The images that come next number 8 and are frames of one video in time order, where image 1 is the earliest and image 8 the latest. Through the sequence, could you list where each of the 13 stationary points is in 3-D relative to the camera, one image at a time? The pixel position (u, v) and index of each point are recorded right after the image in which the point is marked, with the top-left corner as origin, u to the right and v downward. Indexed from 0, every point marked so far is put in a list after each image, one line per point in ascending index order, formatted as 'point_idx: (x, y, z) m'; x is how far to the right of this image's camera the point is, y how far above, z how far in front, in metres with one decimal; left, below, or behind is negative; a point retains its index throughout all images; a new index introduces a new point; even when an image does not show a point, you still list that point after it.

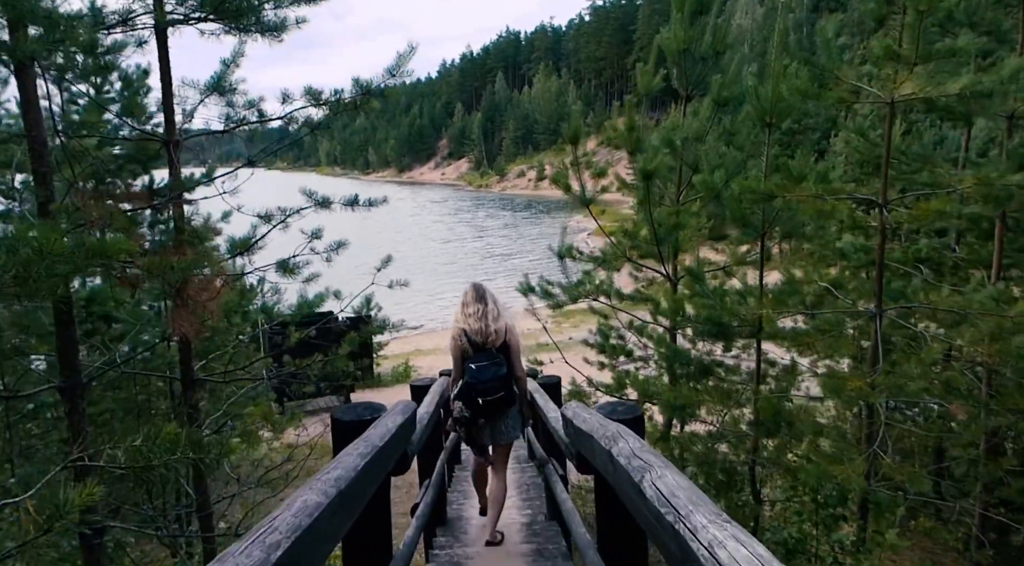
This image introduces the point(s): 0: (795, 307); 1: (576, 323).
0: (+1.8, -0.2, +4.6) m
1: (+1.7, -1.1, +19.0) m
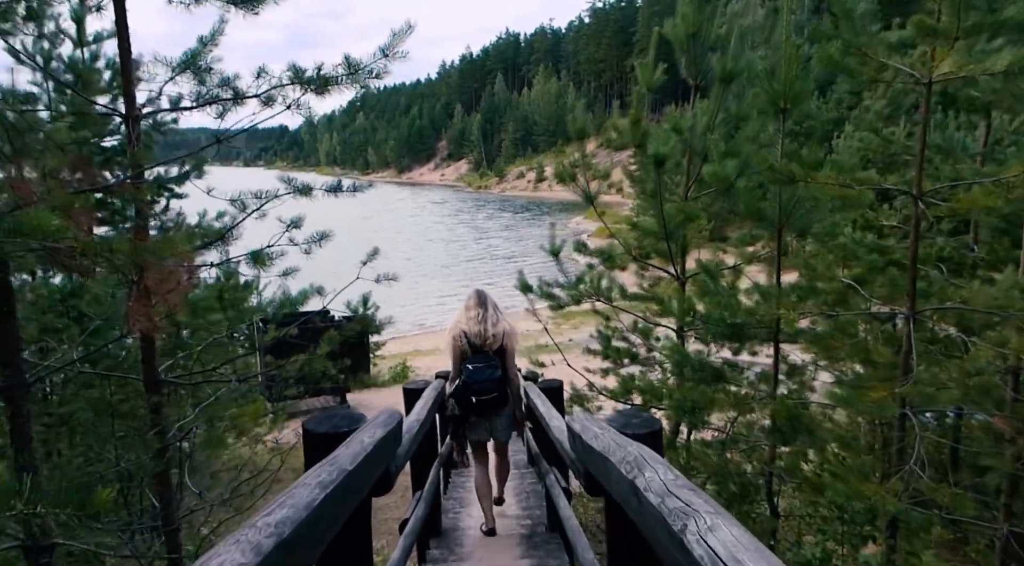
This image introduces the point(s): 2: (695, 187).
0: (+1.8, -0.1, +4.3) m
1: (+1.6, -1.1, +18.7) m
2: (+1.5, +0.8, +6.0) m
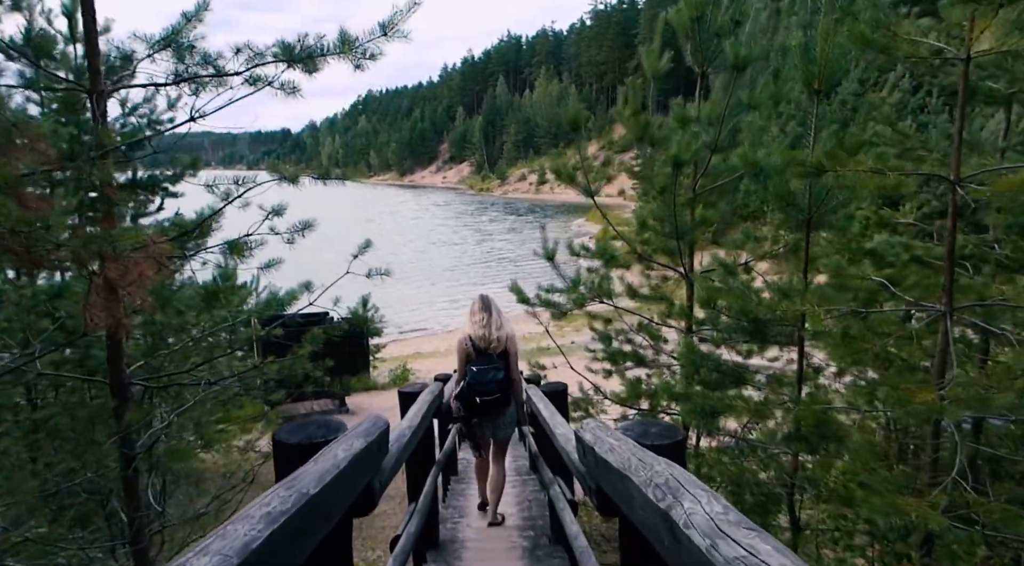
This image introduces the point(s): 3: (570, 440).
0: (+1.8, -0.1, +4.1) m
1: (+1.7, -1.2, +18.5) m
2: (+1.5, +0.8, +5.7) m
3: (+0.2, -0.7, +3.1) m
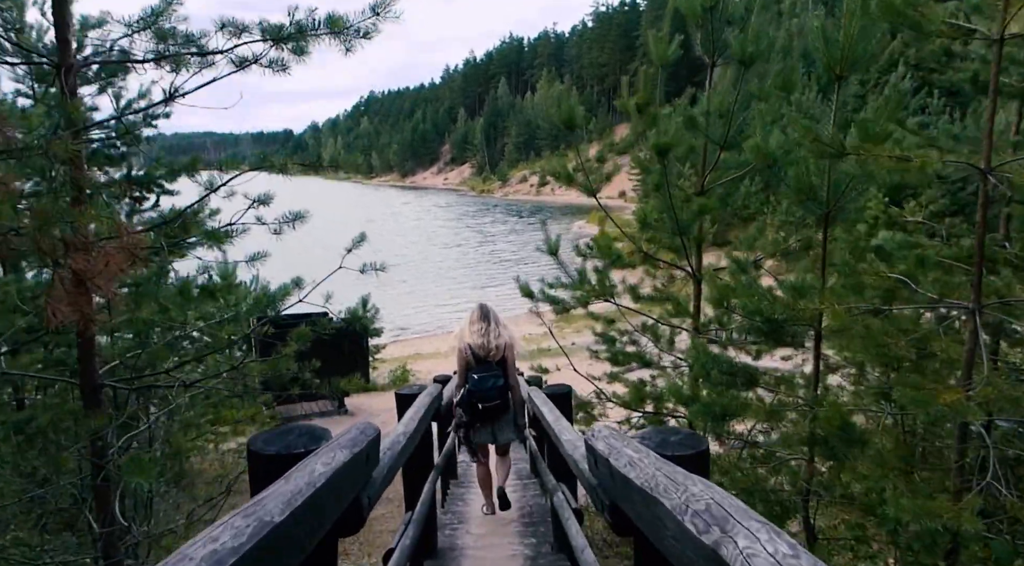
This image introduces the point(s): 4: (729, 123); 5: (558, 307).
0: (+1.8, -0.1, +3.9) m
1: (+1.7, -1.2, +18.3) m
2: (+1.5, +0.8, +5.6) m
3: (+0.3, -0.6, +2.9) m
4: (+1.6, +1.2, +5.5) m
5: (+0.4, -0.2, +6.3) m
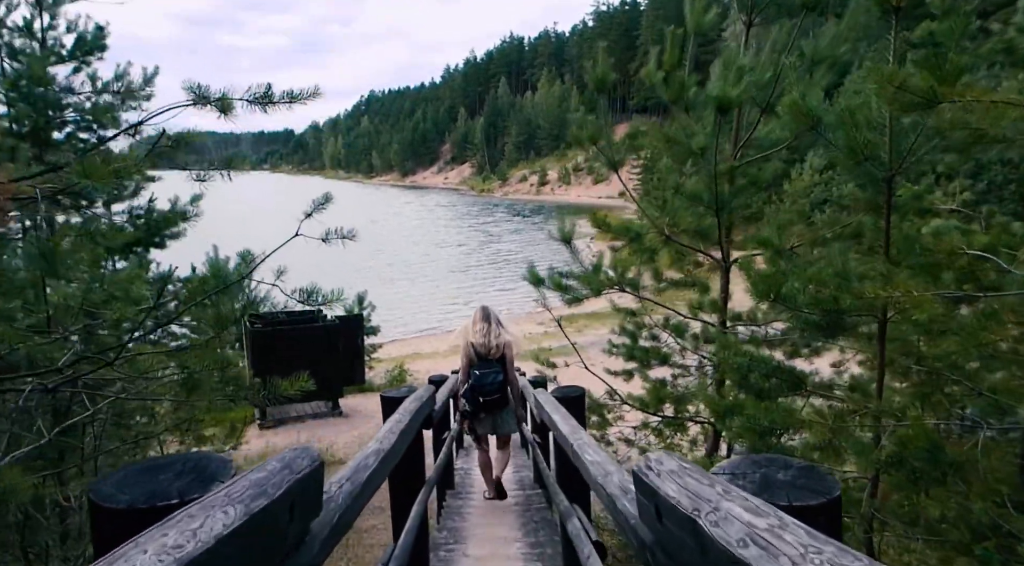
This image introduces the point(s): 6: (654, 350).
0: (+1.8, -0.1, +3.3) m
1: (+1.7, -1.1, +17.7) m
2: (+1.6, +0.9, +5.0) m
3: (+0.3, -0.6, +2.3) m
4: (+1.7, +1.2, +4.9) m
5: (+0.4, -0.1, +5.7) m
6: (+1.0, -0.5, +5.2) m
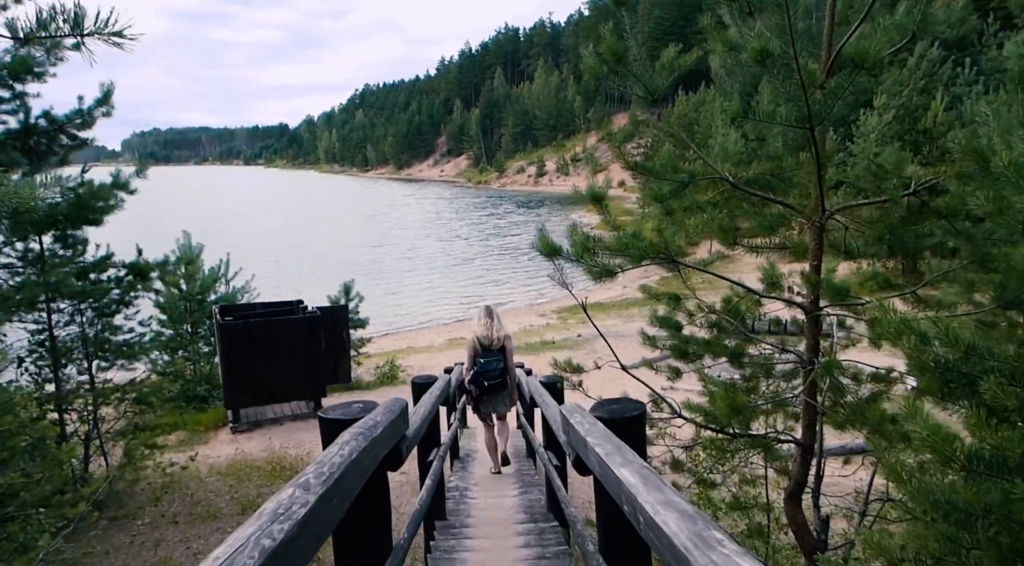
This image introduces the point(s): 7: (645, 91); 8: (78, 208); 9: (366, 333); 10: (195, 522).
0: (+1.9, +0.1, +1.9) m
1: (+1.7, -0.8, +16.3) m
2: (+1.6, +1.1, +3.5) m
3: (+0.3, -0.4, +0.9) m
4: (+1.7, +1.4, +3.4) m
5: (+0.5, +0.1, +4.3) m
6: (+1.1, -0.3, +3.8) m
7: (+0.7, +1.1, +4.0) m
8: (-4.4, +0.8, +7.5) m
9: (-3.9, -1.3, +19.6) m
10: (-3.3, -2.5, +7.7) m
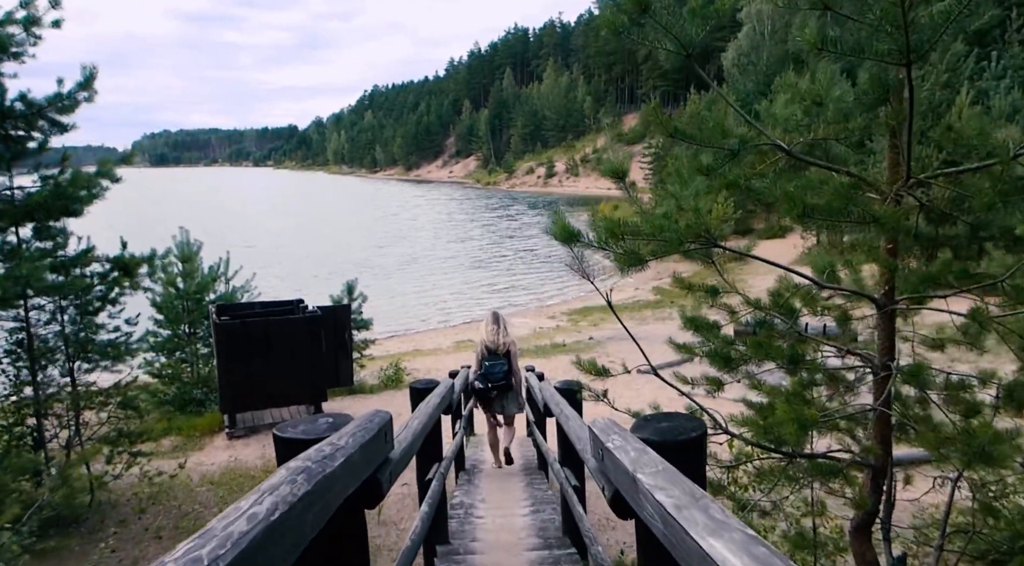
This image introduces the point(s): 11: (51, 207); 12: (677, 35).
0: (+1.9, +0.2, +1.3) m
1: (+1.9, -0.8, +15.7) m
2: (+1.6, +1.1, +3.0) m
3: (+0.3, -0.4, +0.3) m
4: (+1.7, +1.5, +2.8) m
5: (+0.5, +0.1, +3.7) m
6: (+1.1, -0.3, +3.2) m
7: (+0.8, +1.1, +3.4) m
8: (-4.3, +0.8, +6.9) m
9: (-3.6, -1.3, +19.1) m
10: (-3.2, -2.5, +7.2) m
11: (-4.3, +0.7, +6.9) m
12: (+0.8, +1.1, +3.4) m
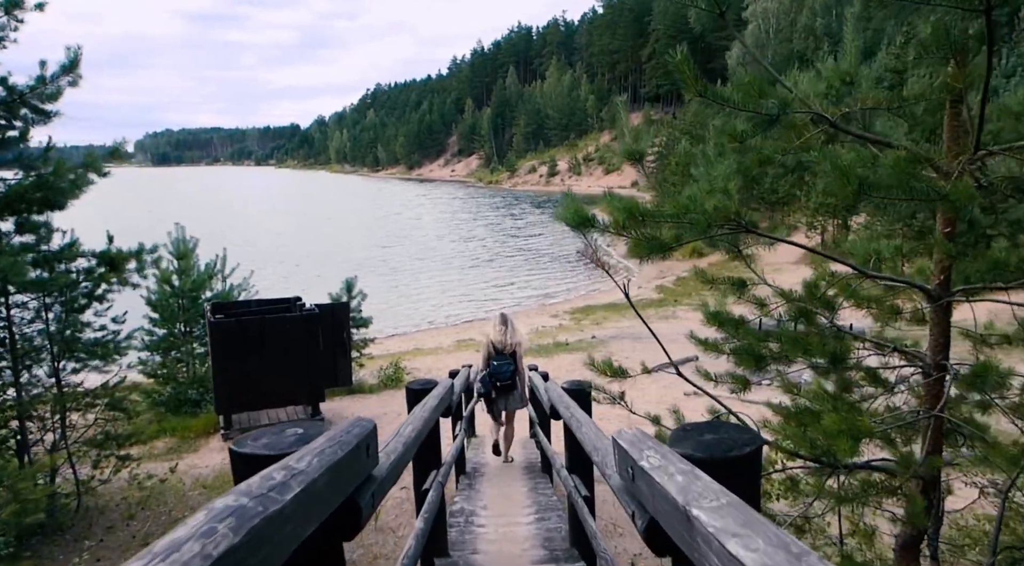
0: (+1.9, +0.2, +1.0) m
1: (+2.0, -0.8, +15.4) m
2: (+1.7, +1.1, +2.6) m
3: (+0.4, -0.3, 0.0) m
4: (+1.8, +1.5, +2.5) m
5: (+0.6, +0.2, +3.4) m
6: (+1.1, -0.2, +2.9) m
7: (+0.8, +1.1, +3.1) m
8: (-4.3, +0.9, +6.6) m
9: (-3.6, -1.2, +18.8) m
10: (-3.2, -2.4, +6.8) m
11: (-4.3, +0.8, +6.6) m
12: (+0.8, +1.2, +3.1) m
